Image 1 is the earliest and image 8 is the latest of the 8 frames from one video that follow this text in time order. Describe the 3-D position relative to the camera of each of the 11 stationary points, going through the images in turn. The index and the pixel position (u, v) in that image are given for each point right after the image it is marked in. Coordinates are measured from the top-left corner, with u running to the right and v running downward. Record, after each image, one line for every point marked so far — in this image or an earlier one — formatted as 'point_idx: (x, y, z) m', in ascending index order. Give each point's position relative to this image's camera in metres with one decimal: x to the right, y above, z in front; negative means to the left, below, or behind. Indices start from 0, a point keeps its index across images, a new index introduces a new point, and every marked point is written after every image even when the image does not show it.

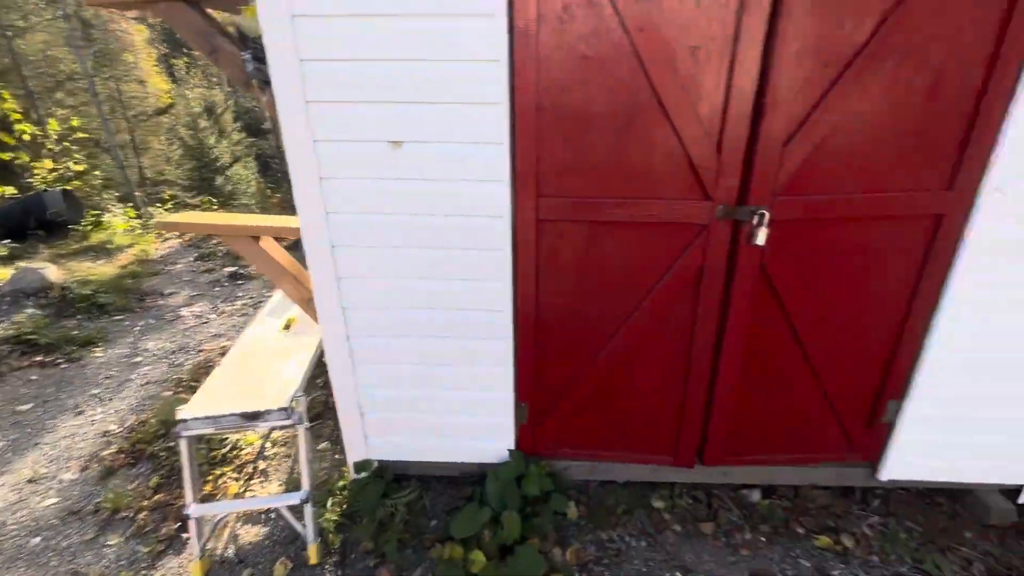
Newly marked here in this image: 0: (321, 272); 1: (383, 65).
0: (-0.9, +0.1, +2.2) m
1: (-0.5, +0.9, +1.9) m
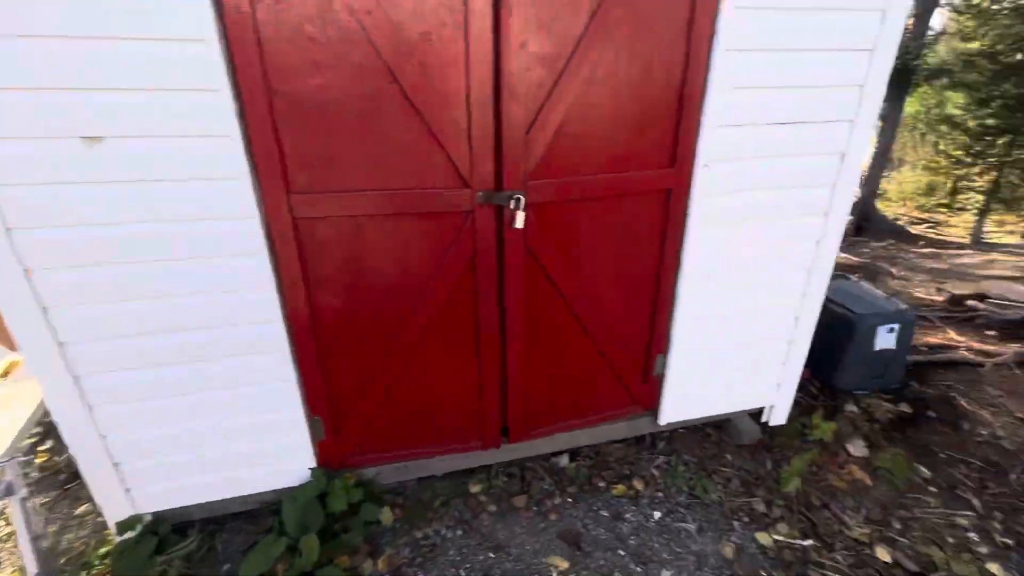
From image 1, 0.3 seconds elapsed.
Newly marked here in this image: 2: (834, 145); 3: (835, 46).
0: (-1.8, -0.1, +1.7) m
1: (-1.5, +0.8, +1.5) m
2: (+1.6, +0.7, +2.3) m
3: (+1.4, +1.1, +2.1) m
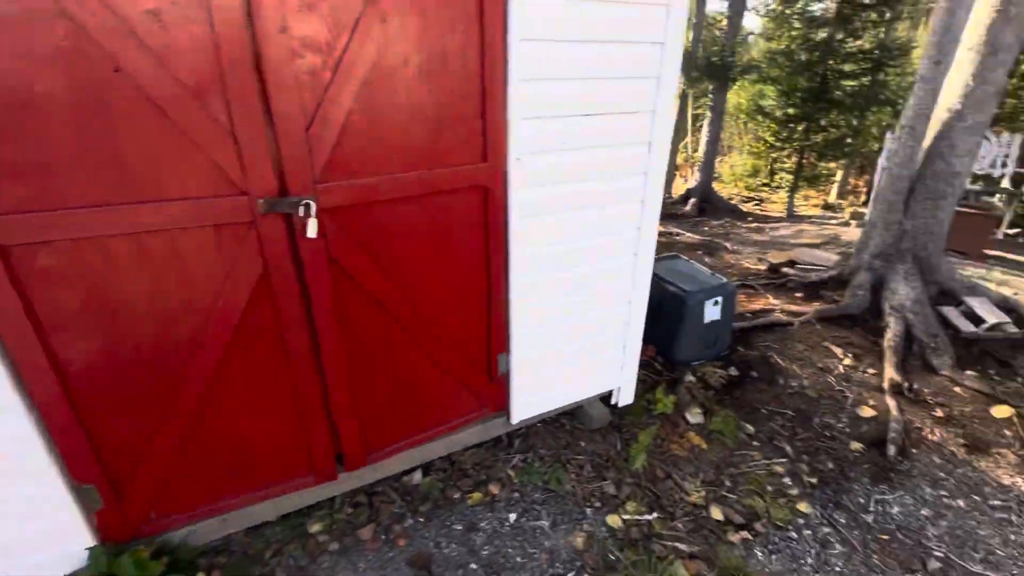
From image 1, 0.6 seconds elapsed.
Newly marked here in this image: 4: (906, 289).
0: (-2.5, -0.3, +1.1) m
1: (-2.2, +0.6, +1.0) m
2: (+0.7, +0.8, +2.4) m
3: (+0.5, +1.1, +2.2) m
4: (+3.3, 0.0, +4.0) m
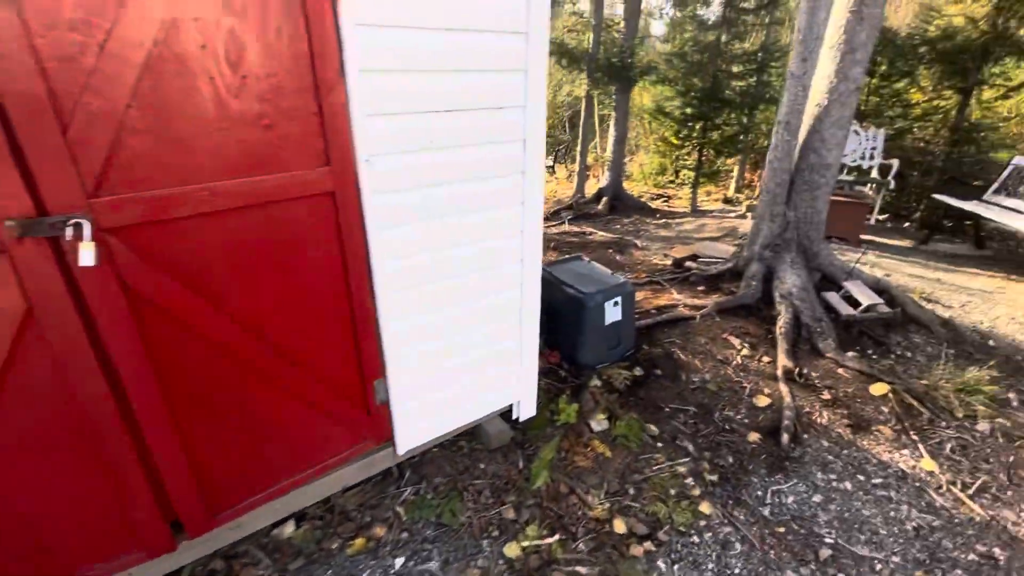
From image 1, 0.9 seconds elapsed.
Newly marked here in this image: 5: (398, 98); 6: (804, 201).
0: (-2.8, -0.5, +0.5) m
1: (-2.6, +0.4, +0.4) m
2: (0.0, +0.7, +2.2) m
3: (-0.1, +1.1, +2.0) m
4: (+2.4, +0.1, +4.1) m
5: (-0.4, +0.8, +1.9) m
6: (+2.6, +0.8, +4.2) m
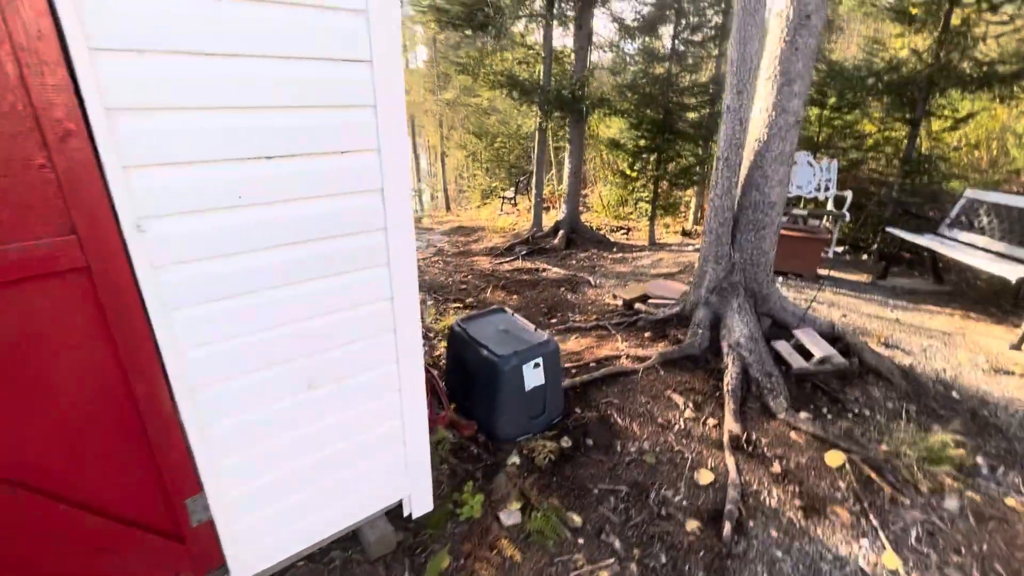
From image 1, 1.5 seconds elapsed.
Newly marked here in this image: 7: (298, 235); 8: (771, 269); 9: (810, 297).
0: (-3.3, -0.8, -0.1) m
1: (-3.1, +0.1, -0.1) m
2: (-0.6, +0.4, +1.8) m
3: (-0.7, +0.8, +1.6) m
4: (+1.8, -0.3, +3.8) m
5: (-1.0, +0.4, +1.4) m
6: (+2.0, +0.4, +3.9) m
7: (-0.8, +0.2, +1.7) m
8: (+2.2, +0.2, +4.0) m
9: (+3.2, -0.1, +5.0) m
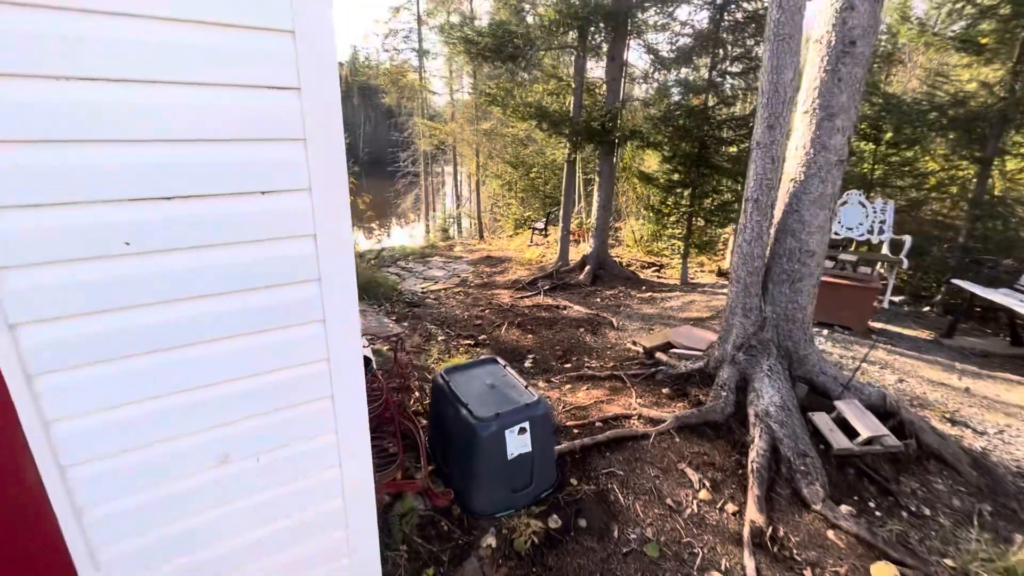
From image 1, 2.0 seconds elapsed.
0: (-3.7, -0.8, -0.2) m
1: (-3.4, +0.1, -0.2) m
2: (-0.7, +0.2, +1.6) m
3: (-0.8, +0.6, +1.3) m
4: (+1.8, -0.7, +3.3) m
5: (-1.2, +0.3, +1.2) m
6: (+2.0, 0.0, +3.4) m
7: (-1.0, 0.0, +1.5) m
8: (+2.2, -0.3, +3.5) m
9: (+3.2, -0.6, +4.4) m
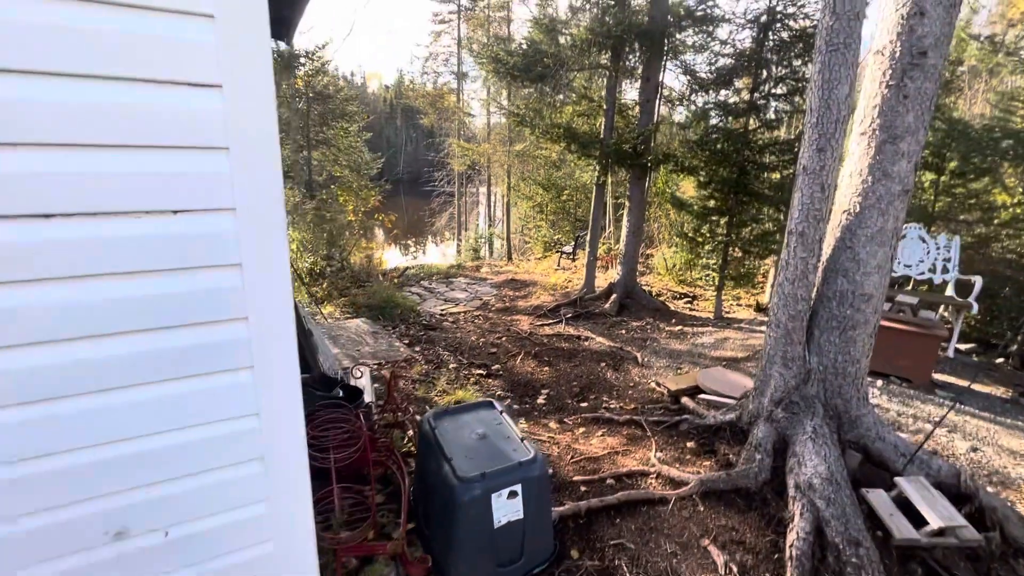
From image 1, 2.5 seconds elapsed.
0: (-3.9, -0.7, -0.3) m
1: (-3.6, +0.2, -0.3) m
2: (-0.8, +0.1, +1.3) m
3: (-0.9, +0.5, +1.1) m
4: (+1.8, -1.0, +2.8) m
5: (-1.3, +0.2, +1.0) m
6: (+2.0, -0.3, +2.9) m
7: (-1.0, -0.1, +1.2) m
8: (+2.2, -0.6, +3.0) m
9: (+3.3, -1.0, +3.8) m
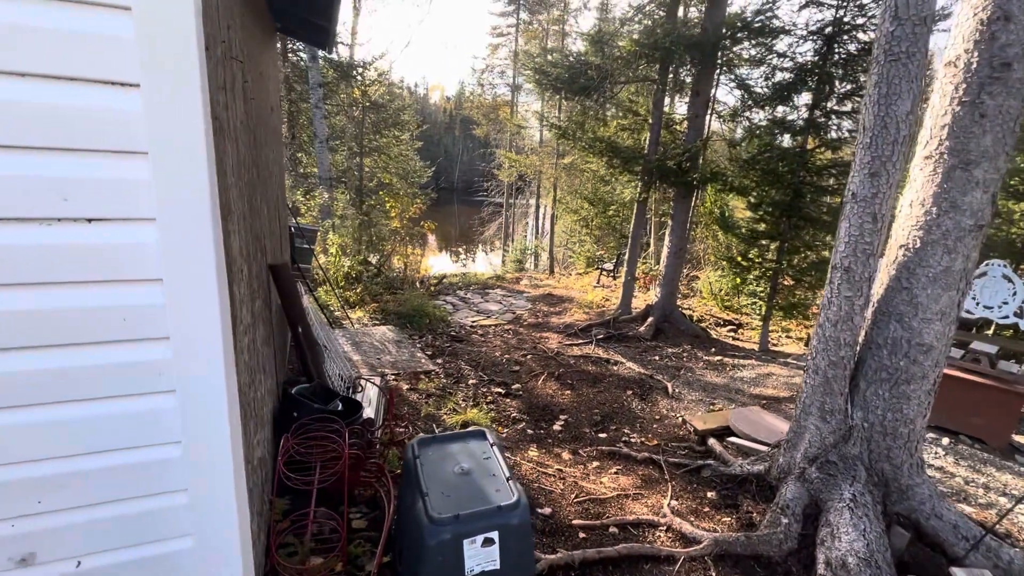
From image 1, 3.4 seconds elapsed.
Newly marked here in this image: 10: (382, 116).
0: (-4.2, -0.5, -0.1) m
1: (-3.8, +0.3, -0.1) m
2: (-0.9, +0.1, +1.2) m
3: (-1.1, +0.5, +1.0) m
4: (+1.7, -1.2, +2.4) m
5: (-1.4, +0.2, +0.9) m
6: (+2.0, -0.6, +2.5) m
7: (-1.2, -0.1, +1.1) m
8: (+2.2, -0.8, +2.5) m
9: (+3.3, -1.4, +3.3) m
10: (-2.9, +3.7, +10.3) m
